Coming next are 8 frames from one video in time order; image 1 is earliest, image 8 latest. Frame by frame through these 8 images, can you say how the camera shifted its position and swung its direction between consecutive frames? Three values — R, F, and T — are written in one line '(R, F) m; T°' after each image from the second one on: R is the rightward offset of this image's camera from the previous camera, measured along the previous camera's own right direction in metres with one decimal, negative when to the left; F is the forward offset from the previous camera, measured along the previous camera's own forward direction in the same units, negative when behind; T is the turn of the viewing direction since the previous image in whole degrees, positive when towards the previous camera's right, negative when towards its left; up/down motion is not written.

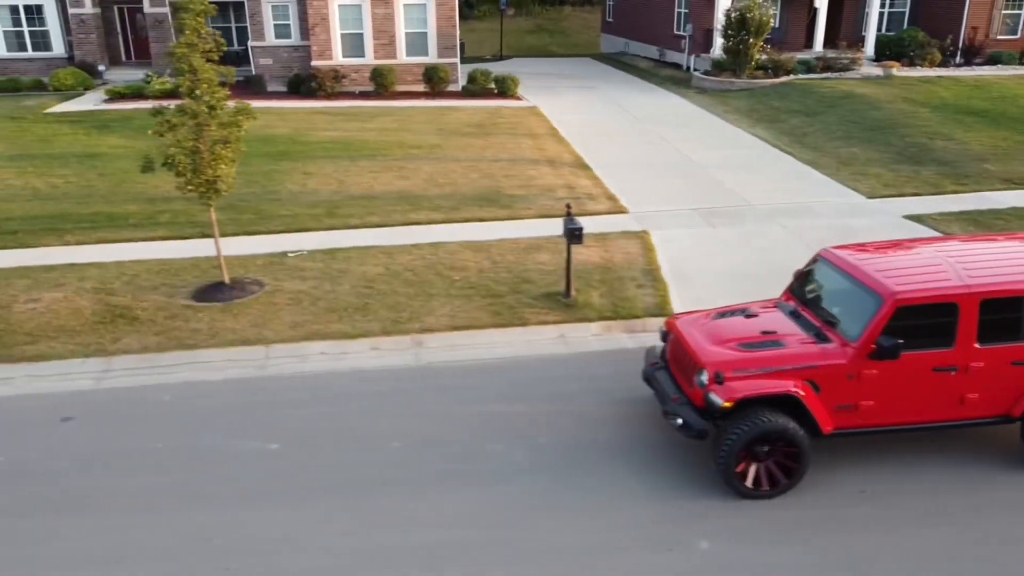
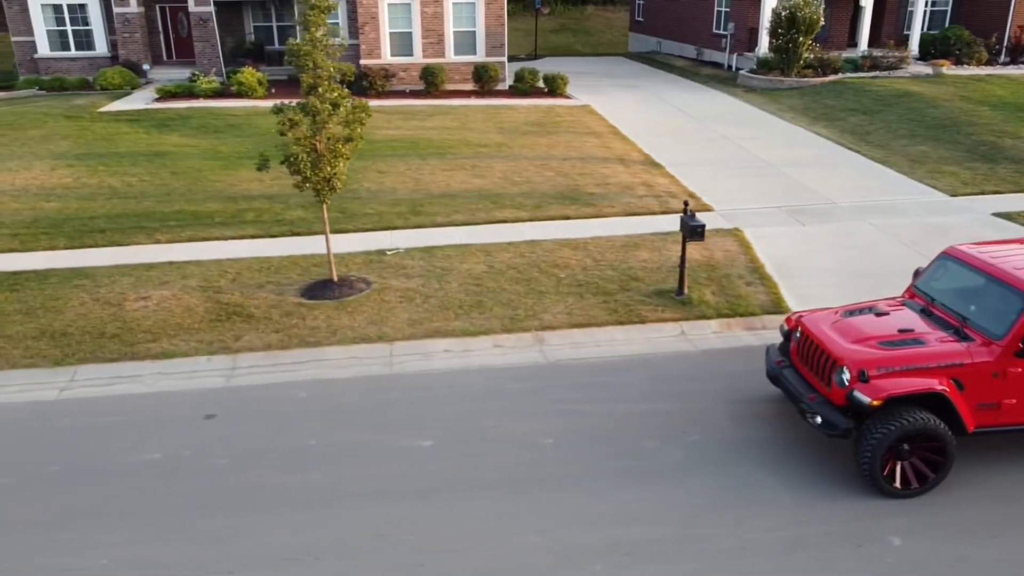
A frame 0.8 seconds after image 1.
(-1.4, 0.0) m; 0°
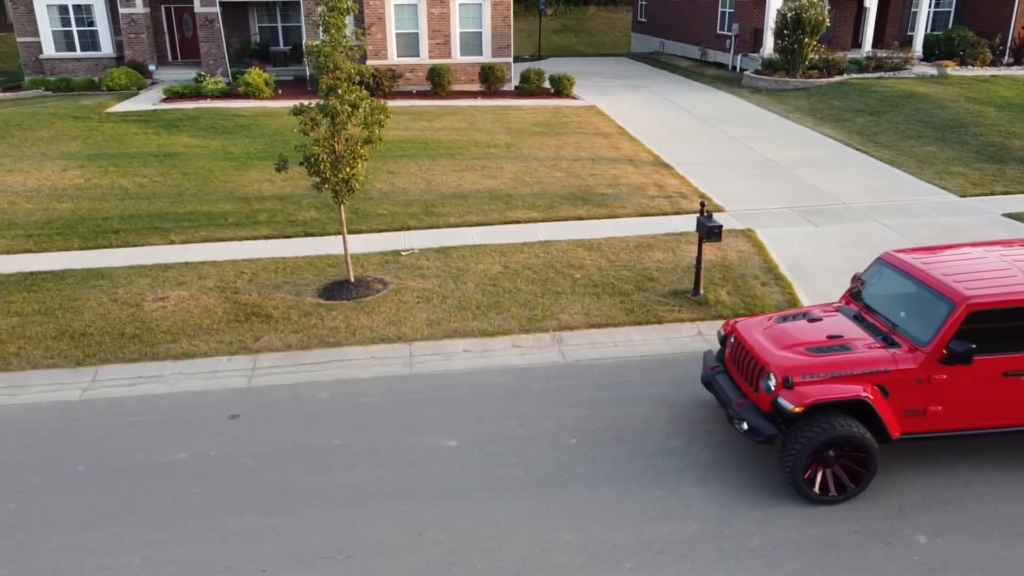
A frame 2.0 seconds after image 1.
(-0.2, 0.0) m; 0°
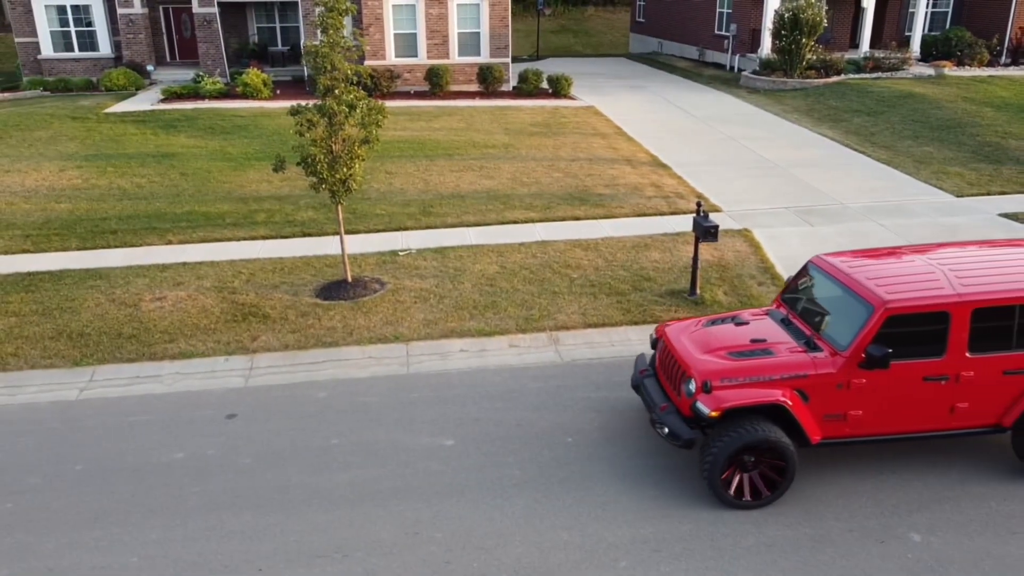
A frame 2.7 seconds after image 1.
(0.0, 0.0) m; 0°
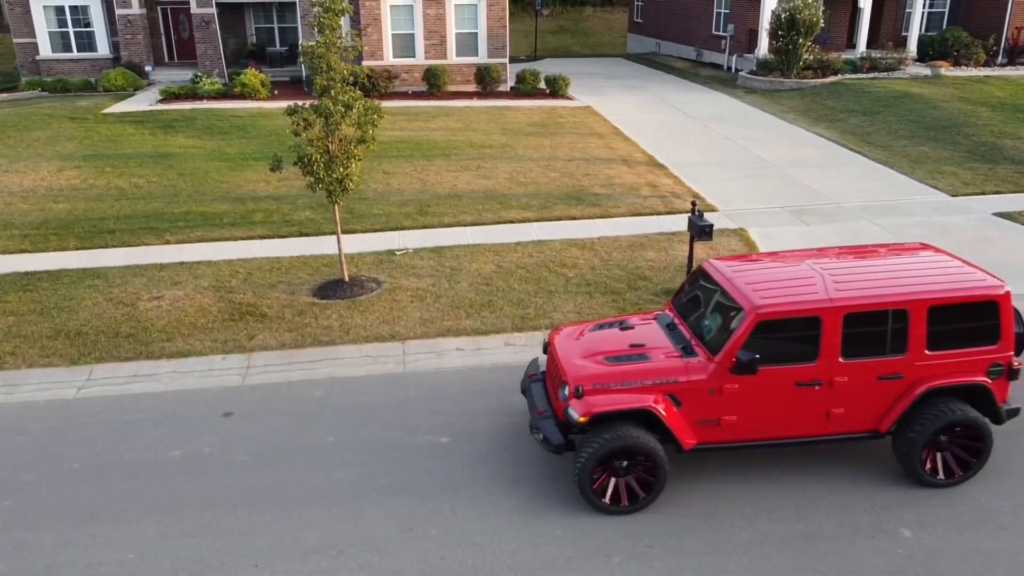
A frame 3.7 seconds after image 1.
(0.0, 0.0) m; 0°
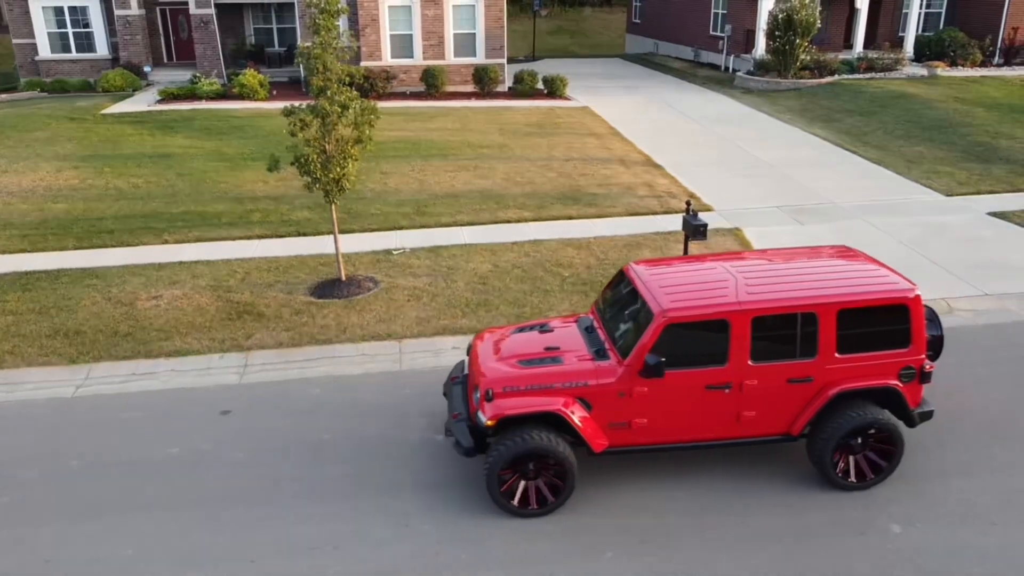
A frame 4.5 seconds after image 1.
(0.0, -0.1) m; 0°
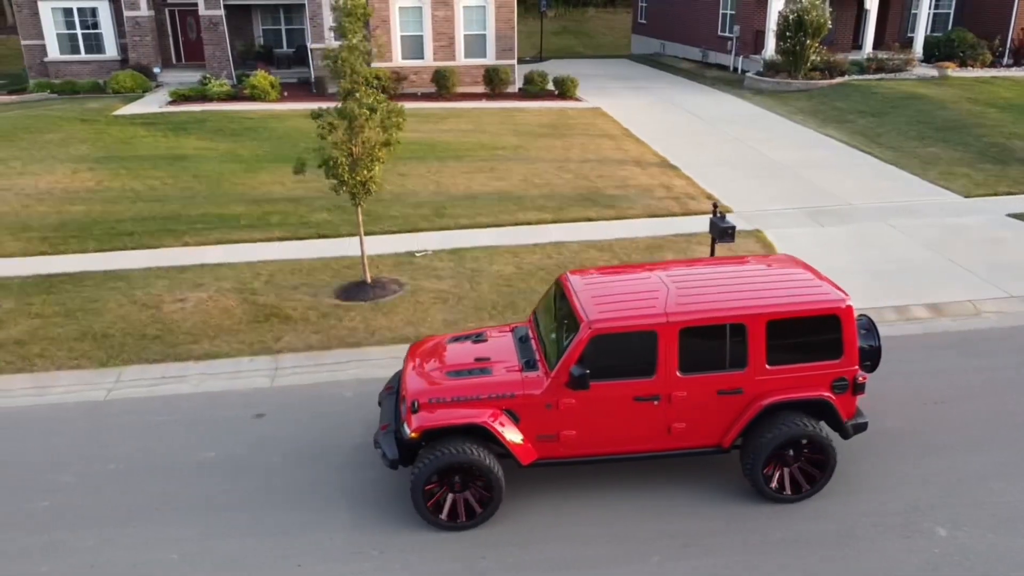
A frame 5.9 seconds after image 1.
(-0.3, 0.0) m; 0°
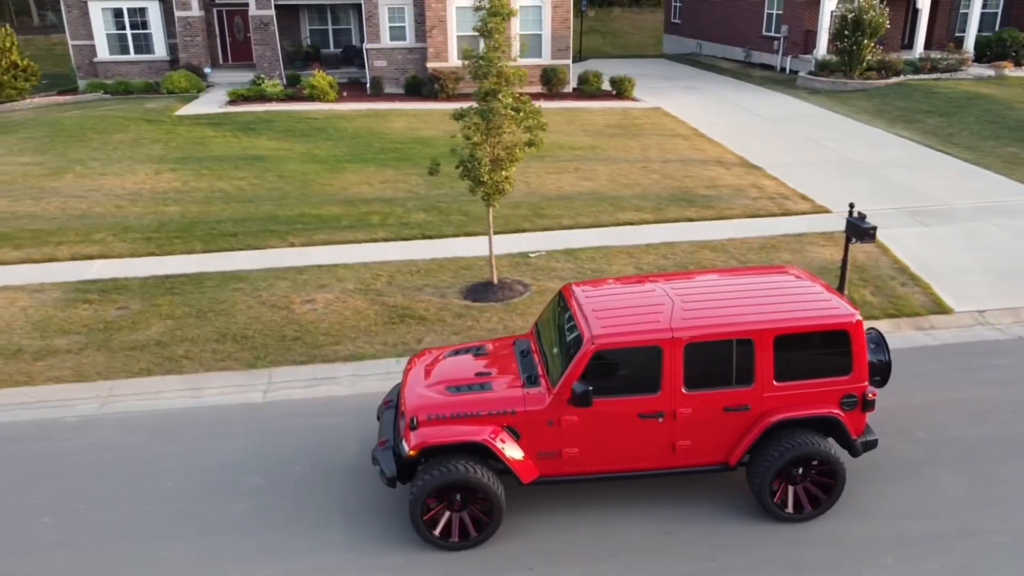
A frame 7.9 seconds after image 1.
(-1.7, 0.0) m; 0°
